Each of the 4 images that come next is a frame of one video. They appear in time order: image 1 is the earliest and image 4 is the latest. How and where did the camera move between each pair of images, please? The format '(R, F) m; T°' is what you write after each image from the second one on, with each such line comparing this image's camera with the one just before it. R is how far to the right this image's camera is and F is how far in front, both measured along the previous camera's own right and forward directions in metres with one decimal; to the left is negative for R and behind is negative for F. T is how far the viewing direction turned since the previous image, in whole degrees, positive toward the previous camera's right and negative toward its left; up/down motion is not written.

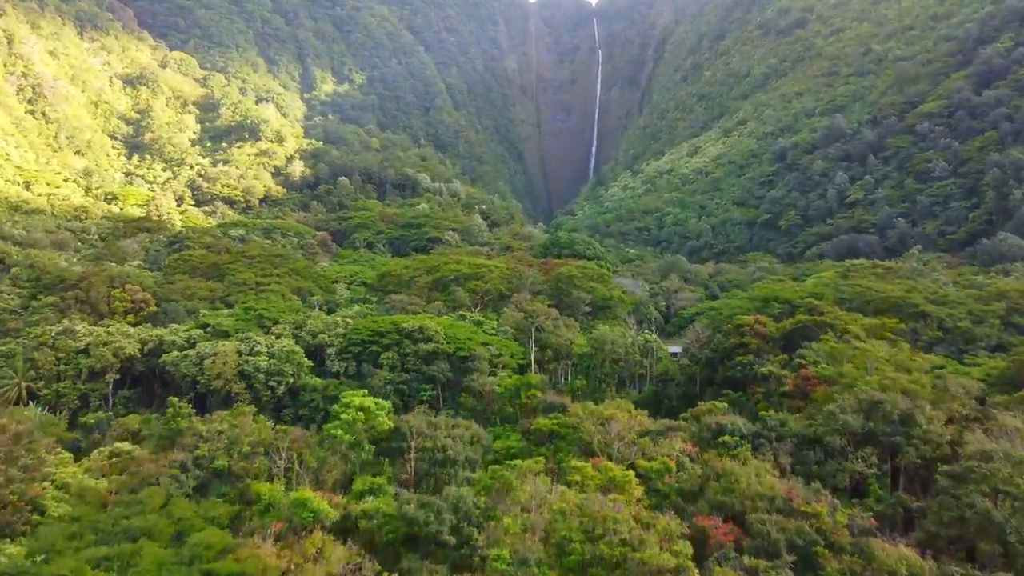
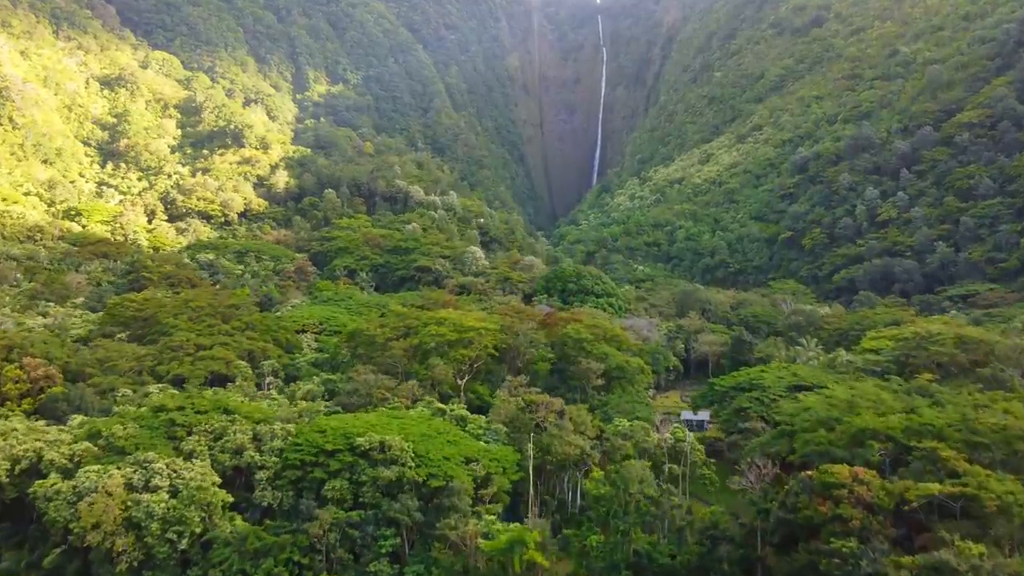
(+0.2, +4.1) m; 0°
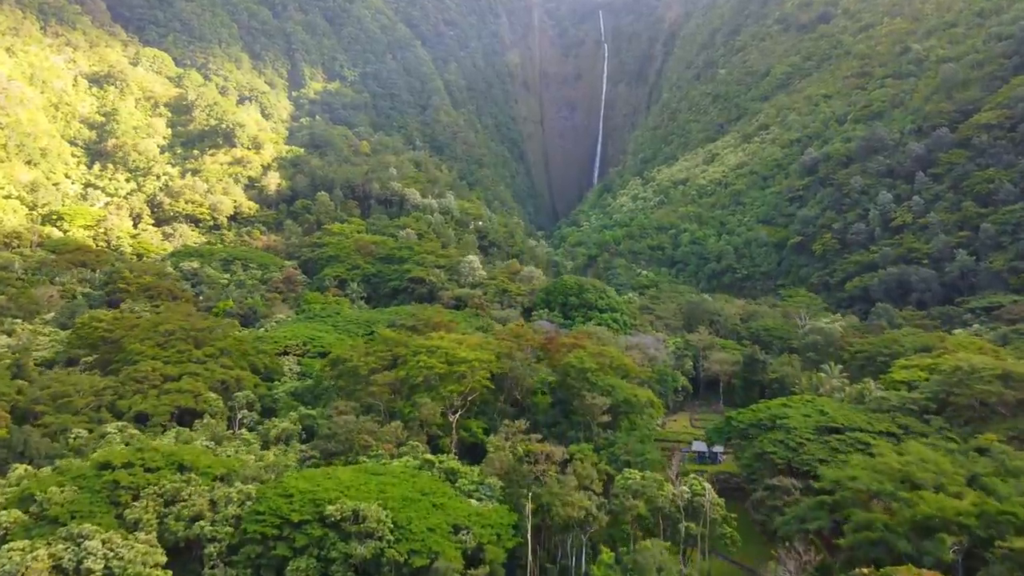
(+0.1, +1.7) m; 0°
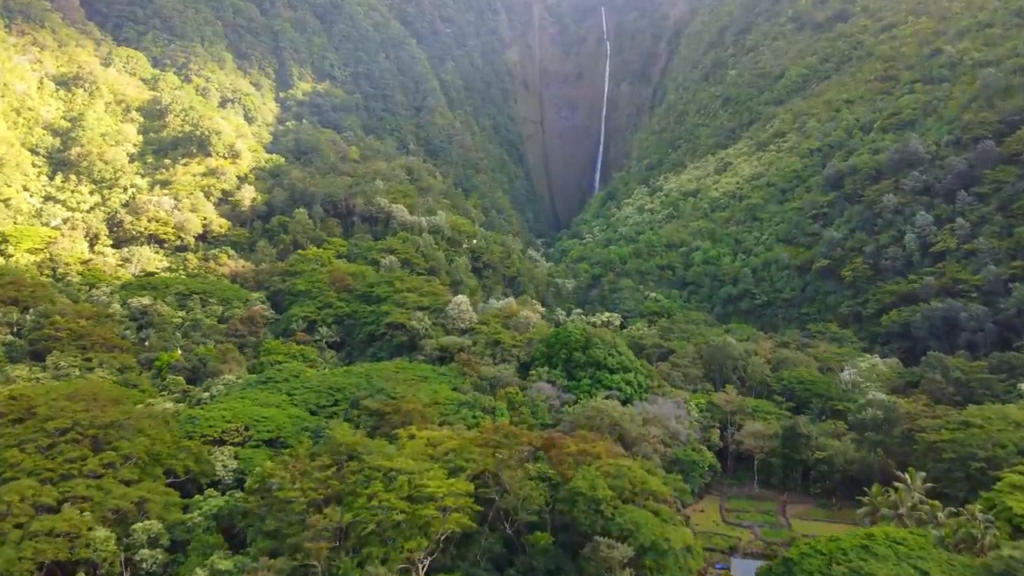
(+0.2, +4.4) m; 0°
